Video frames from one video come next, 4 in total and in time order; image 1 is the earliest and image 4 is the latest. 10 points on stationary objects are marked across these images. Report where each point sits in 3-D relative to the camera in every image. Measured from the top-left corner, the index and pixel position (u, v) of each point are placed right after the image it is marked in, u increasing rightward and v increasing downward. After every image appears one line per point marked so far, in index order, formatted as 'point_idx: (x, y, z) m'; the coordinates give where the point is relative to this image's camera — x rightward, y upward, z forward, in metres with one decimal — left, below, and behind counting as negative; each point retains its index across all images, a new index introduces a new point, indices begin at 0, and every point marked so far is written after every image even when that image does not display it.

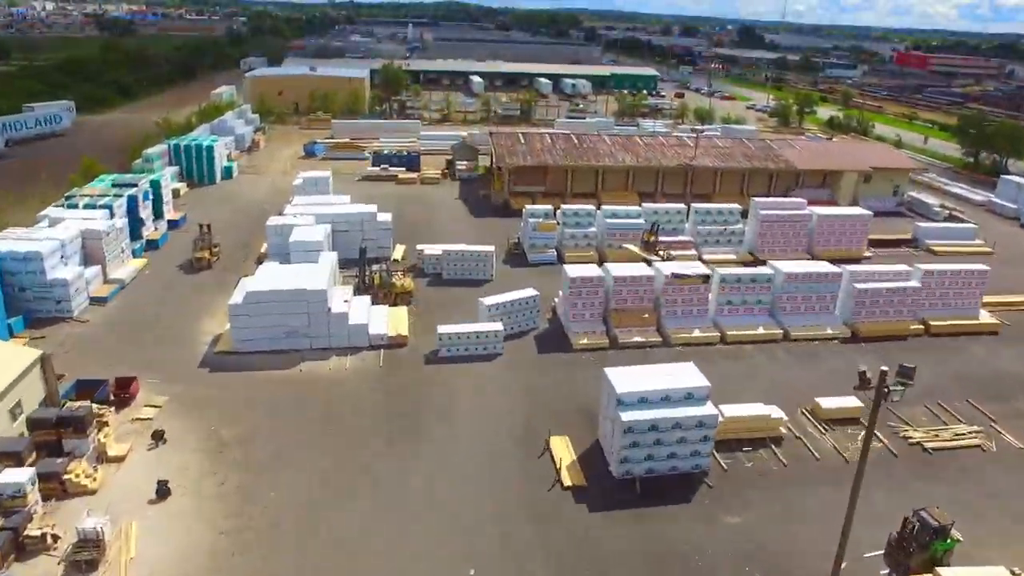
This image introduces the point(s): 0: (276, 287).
0: (-6.0, 0.0, +19.4) m
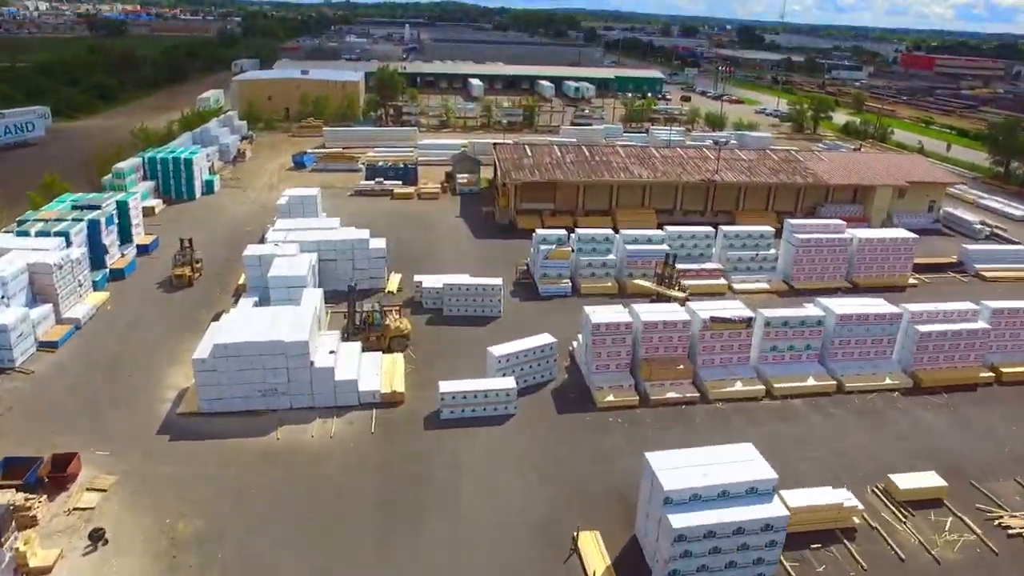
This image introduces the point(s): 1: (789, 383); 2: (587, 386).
0: (-5.7, -1.1, +16.5) m
1: (+6.8, -2.3, +18.6) m
2: (+1.8, -2.4, +18.1) m
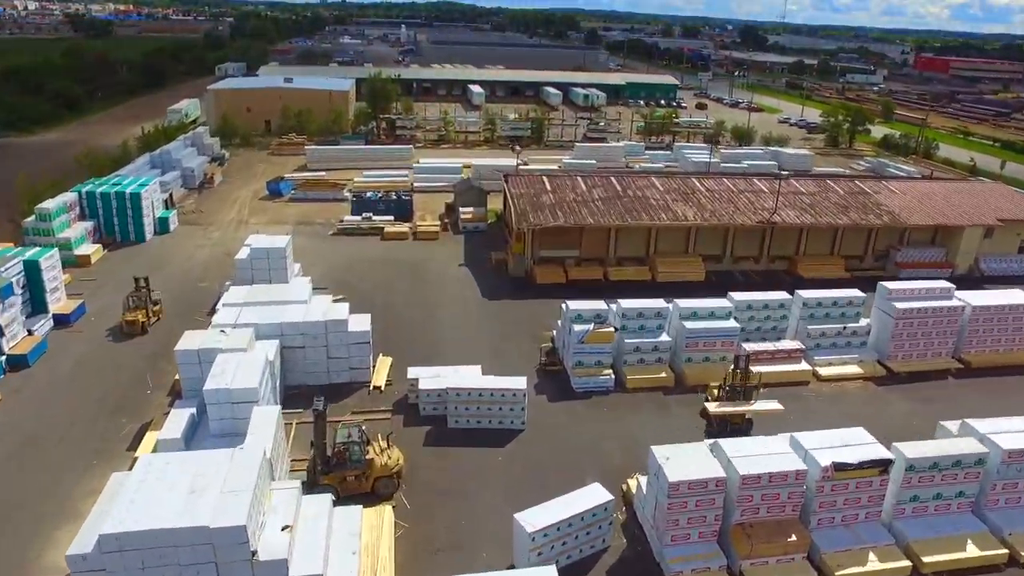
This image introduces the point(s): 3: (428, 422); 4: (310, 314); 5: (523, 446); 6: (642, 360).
0: (-5.1, -3.3, +10.8) m
1: (+7.4, -4.6, +13.0) m
2: (+2.4, -4.6, +12.5) m
3: (-1.9, -3.0, +16.7) m
4: (-4.7, -0.6, +17.8) m
5: (+0.2, -3.3, +16.0) m
6: (+3.2, -1.8, +18.8) m
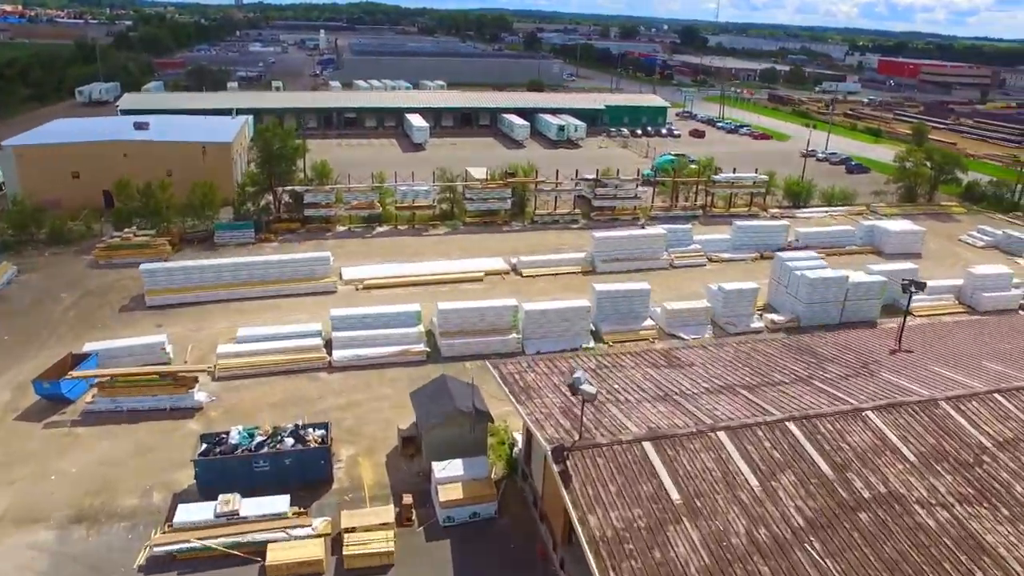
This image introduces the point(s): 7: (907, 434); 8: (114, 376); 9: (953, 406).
0: (-2.4, -10.0, -5.7) m
1: (+9.9, -10.8, -2.4) m
2: (+4.9, -11.0, -3.3) m
3: (+0.2, -9.5, +0.5) m
4: (-2.8, -7.3, +1.3) m
5: (+2.4, -9.8, 0.0) m
6: (+5.1, -8.1, +3.0) m
7: (+6.5, -2.4, +12.4) m
8: (-8.9, -2.0, +17.1) m
9: (+7.8, -2.1, +13.3) m
